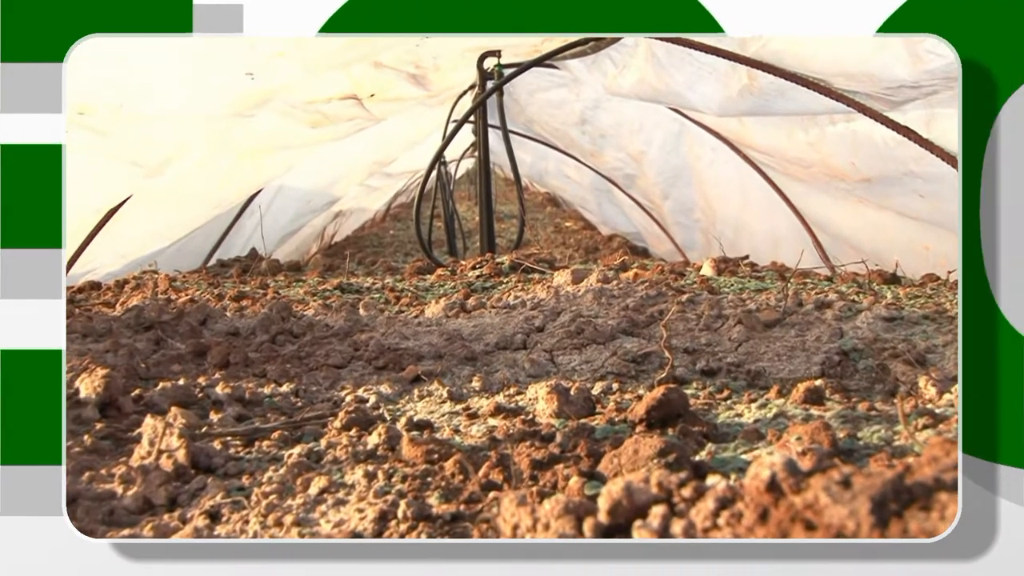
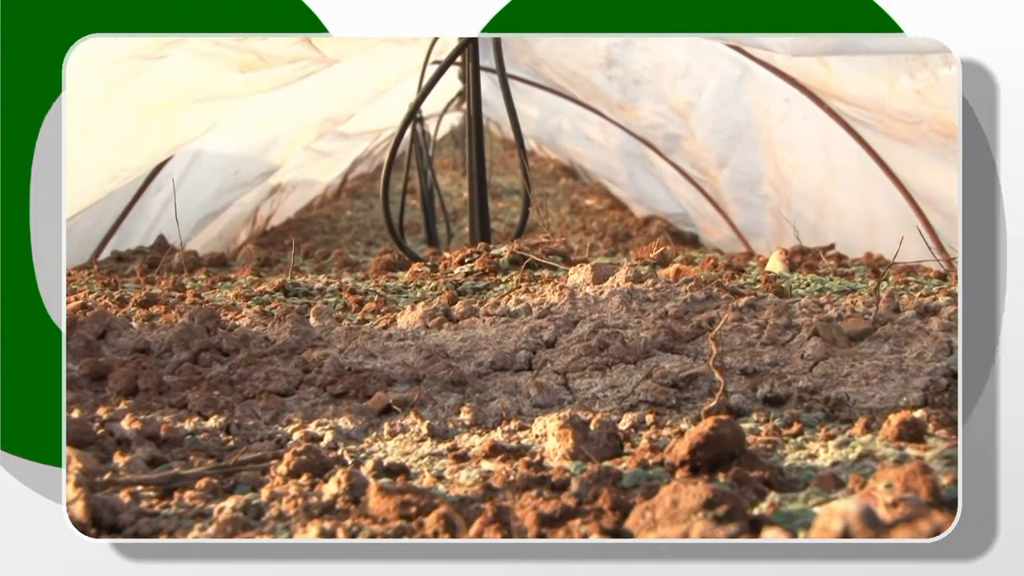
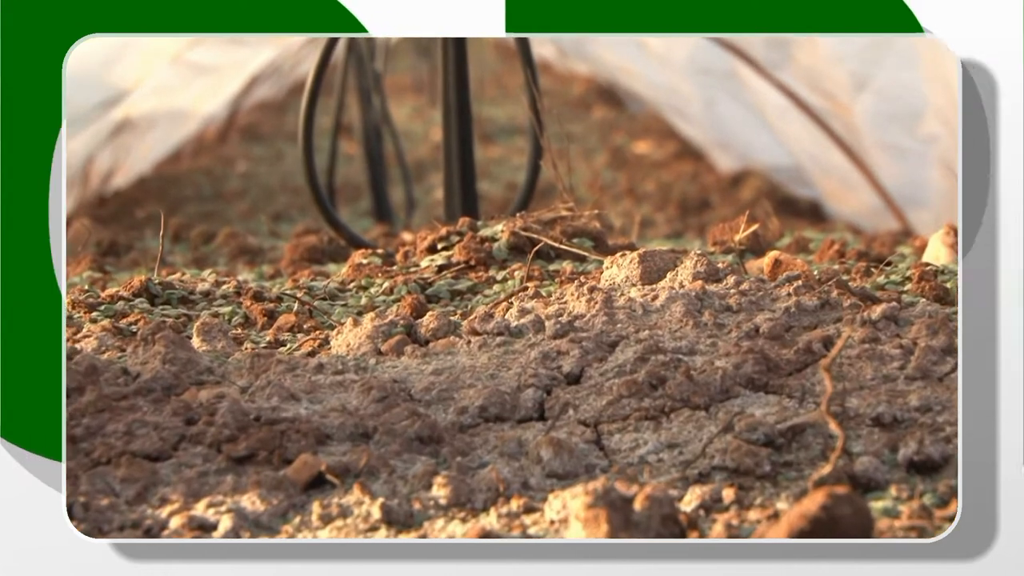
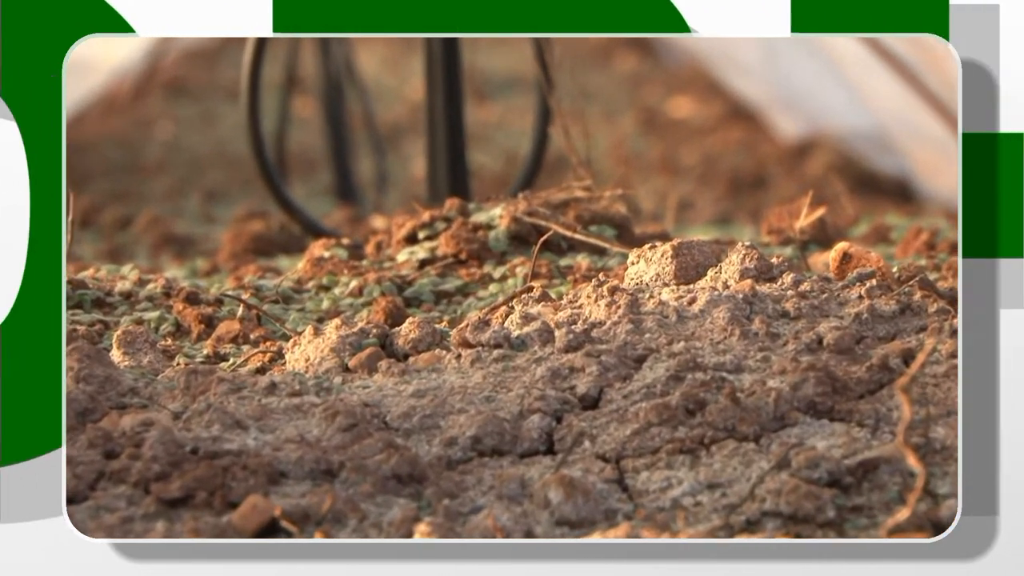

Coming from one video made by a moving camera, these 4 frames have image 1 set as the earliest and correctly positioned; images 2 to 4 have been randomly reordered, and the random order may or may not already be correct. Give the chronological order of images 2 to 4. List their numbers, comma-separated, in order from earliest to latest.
2, 3, 4
